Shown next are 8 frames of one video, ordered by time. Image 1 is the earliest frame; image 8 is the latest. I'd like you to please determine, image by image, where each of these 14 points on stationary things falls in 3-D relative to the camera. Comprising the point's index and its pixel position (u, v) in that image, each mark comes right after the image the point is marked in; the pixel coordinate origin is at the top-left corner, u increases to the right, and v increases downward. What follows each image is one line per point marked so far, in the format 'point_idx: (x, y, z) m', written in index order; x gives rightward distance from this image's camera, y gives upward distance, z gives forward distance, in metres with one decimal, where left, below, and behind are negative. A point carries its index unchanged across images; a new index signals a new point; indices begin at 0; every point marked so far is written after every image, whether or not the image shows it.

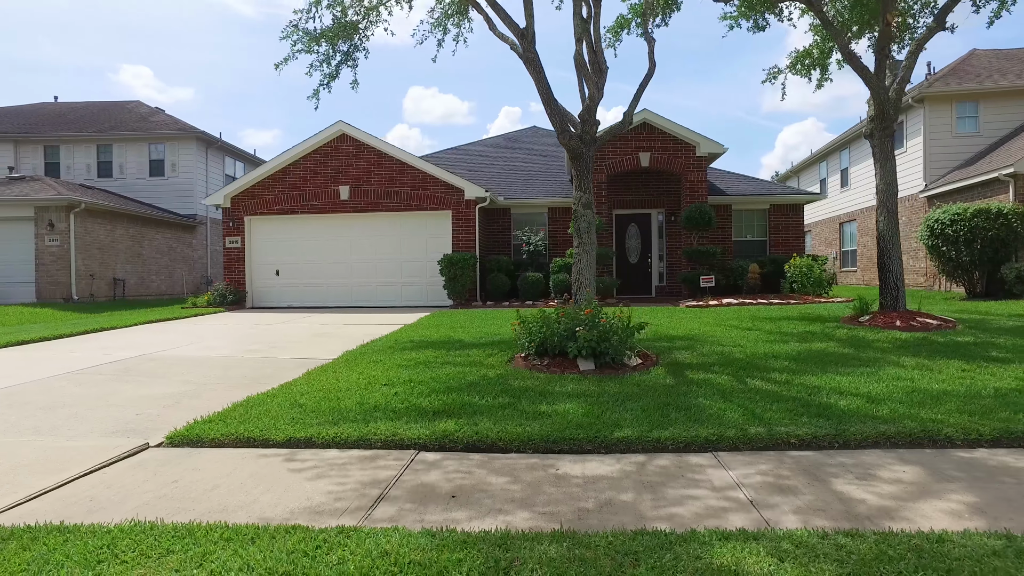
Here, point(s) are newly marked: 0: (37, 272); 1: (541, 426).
0: (-14.0, +0.5, +17.7) m
1: (+0.2, -1.1, +4.7) m
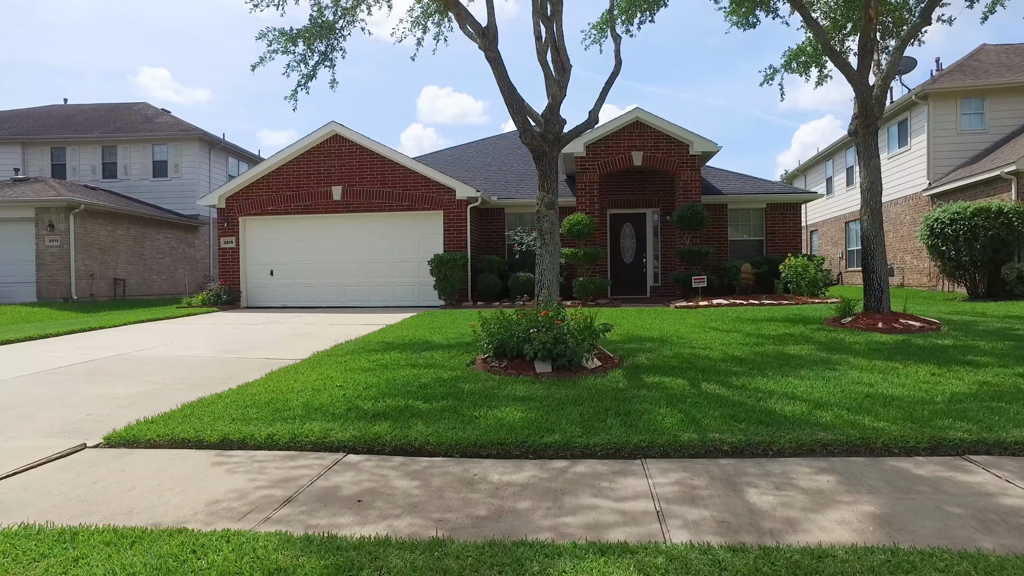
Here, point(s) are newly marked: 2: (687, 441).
0: (-14.2, +0.5, +18.0) m
1: (-0.3, -1.1, +4.6) m
2: (+1.2, -1.1, +4.2) m
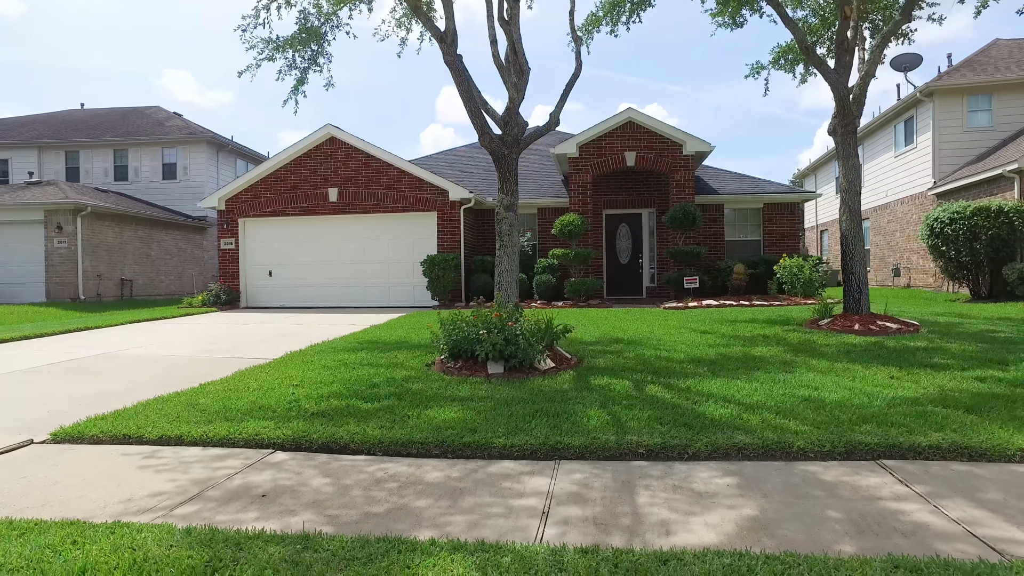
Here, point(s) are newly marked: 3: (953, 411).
0: (-14.3, +0.5, +18.5) m
1: (-0.9, -1.1, +4.7) m
2: (+0.6, -1.1, +4.2) m
3: (+3.5, -1.0, +4.7) m
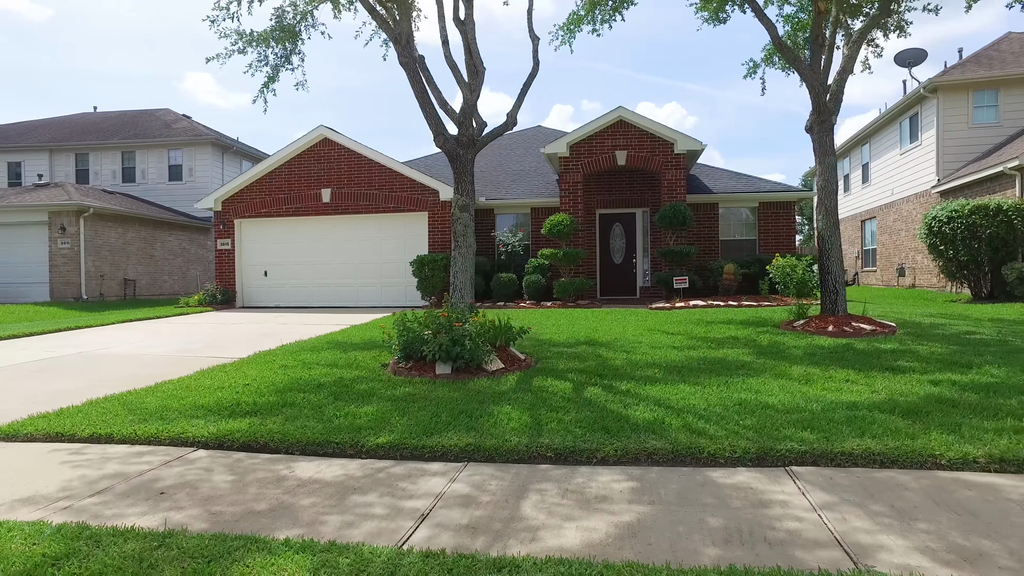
0: (-14.5, +0.5, +18.9) m
1: (-1.5, -1.1, +4.7) m
2: (0.0, -1.1, +4.2) m
3: (+2.9, -1.0, +4.5) m
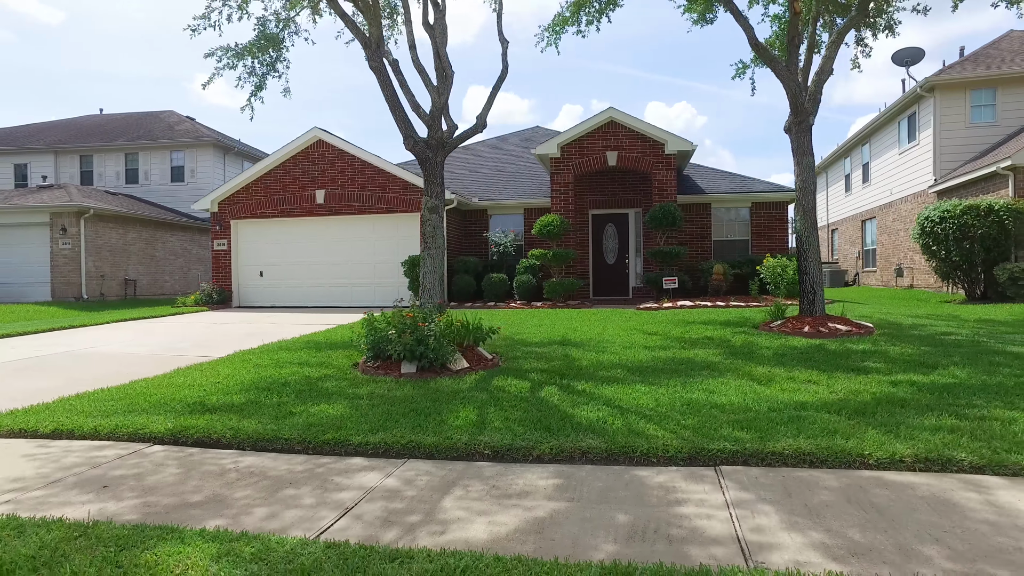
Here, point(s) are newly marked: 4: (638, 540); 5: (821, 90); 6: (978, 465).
0: (-14.7, +0.5, +19.2) m
1: (-1.9, -1.1, +4.8) m
2: (-0.4, -1.1, +4.2) m
3: (+2.4, -1.0, +4.6) m
4: (+0.6, -1.2, +2.8) m
5: (+4.6, +3.0, +9.0) m
6: (+2.8, -1.0, +3.5) m
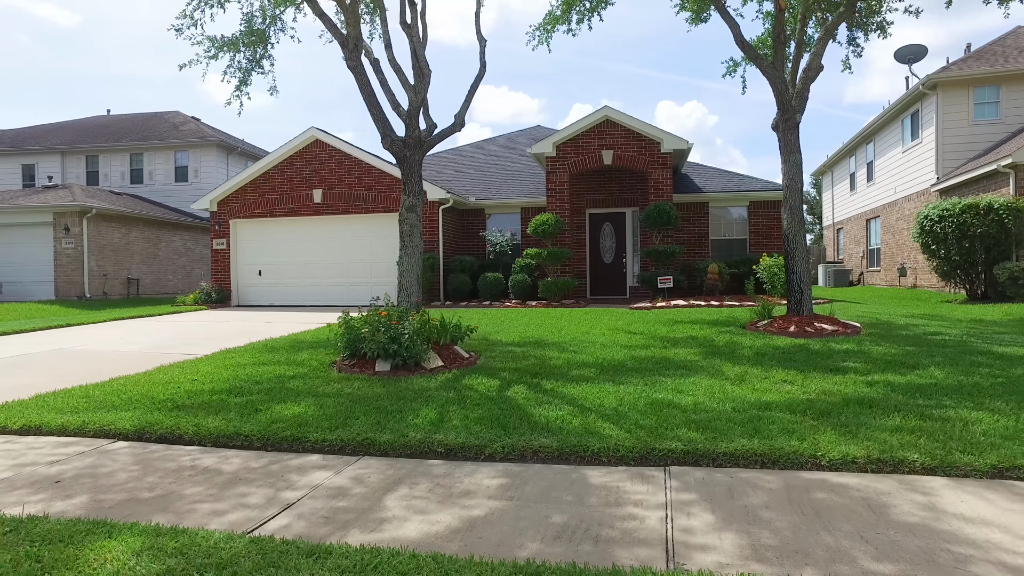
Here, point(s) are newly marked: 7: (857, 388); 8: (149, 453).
0: (-14.8, +0.5, +19.4) m
1: (-2.2, -1.1, +4.8) m
2: (-0.7, -1.1, +4.2) m
3: (+2.1, -1.0, +4.5) m
4: (+0.3, -1.2, +2.8) m
5: (+4.4, +3.0, +8.9) m
6: (+2.4, -1.0, +3.5) m
7: (+3.2, -0.9, +5.6) m
8: (-2.6, -1.2, +4.4) m
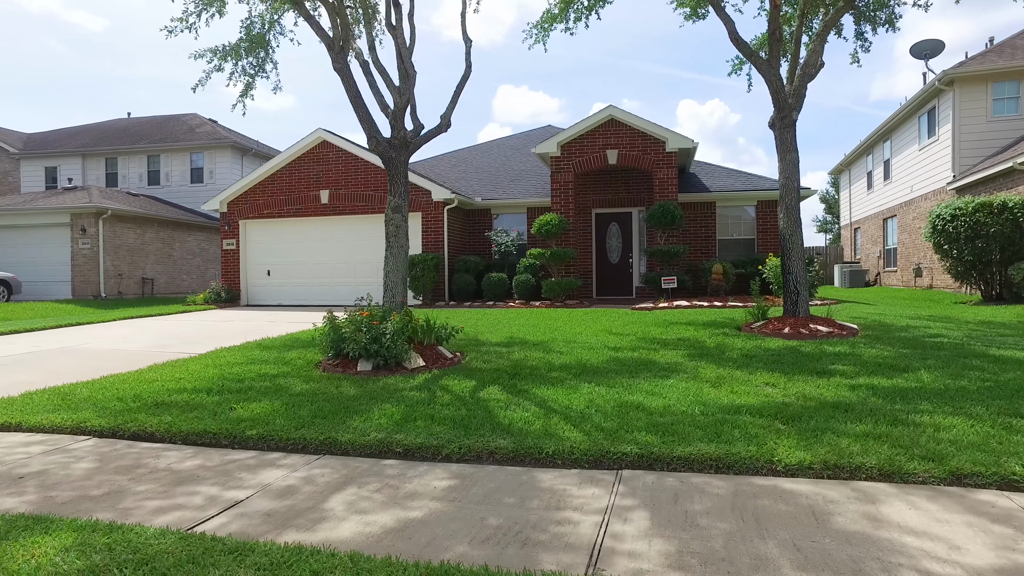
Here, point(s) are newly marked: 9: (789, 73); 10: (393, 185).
0: (-14.6, +0.5, +19.9) m
1: (-2.4, -1.1, +4.9) m
2: (-1.0, -1.1, +4.2) m
3: (+1.9, -1.0, +4.4) m
4: (-0.1, -1.2, +2.7) m
5: (+4.3, +3.0, +8.7) m
6: (+2.1, -1.0, +3.4) m
7: (+3.0, -0.9, +5.5) m
8: (-2.9, -1.2, +4.4) m
9: (+4.2, +3.3, +9.2) m
10: (-1.4, +1.2, +7.2) m
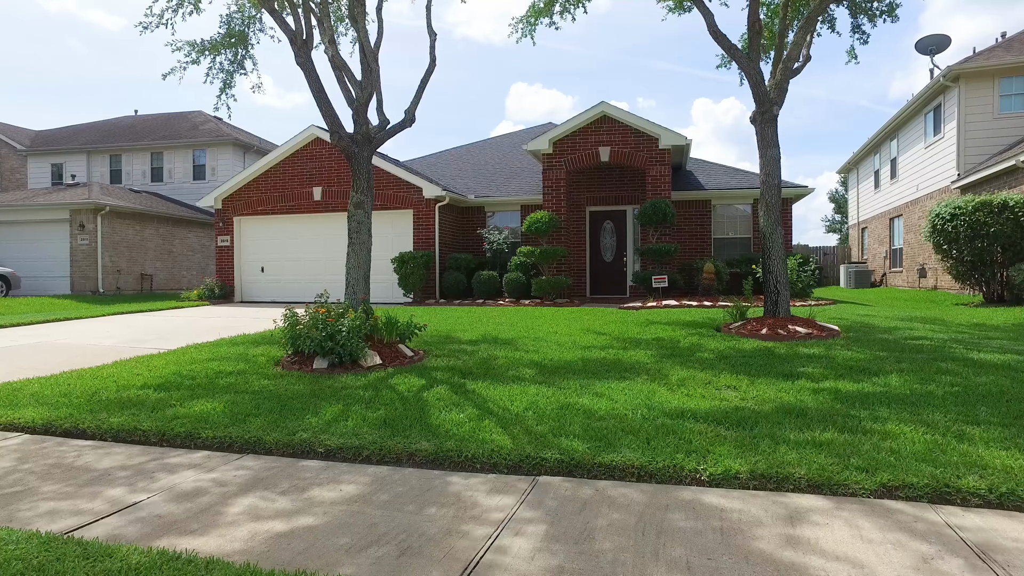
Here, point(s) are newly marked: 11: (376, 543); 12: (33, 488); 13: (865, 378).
0: (-14.7, +0.7, +20.0) m
1: (-2.9, -1.0, +4.8) m
2: (-1.5, -1.1, +4.1) m
3: (+1.4, -1.0, +4.2) m
4: (-0.6, -1.1, +2.6) m
5: (+3.9, +3.0, +8.5) m
6: (+1.6, -1.0, +3.2) m
7: (+2.5, -0.9, +5.2) m
8: (-3.4, -1.2, +4.4) m
9: (+3.9, +3.3, +9.0) m
10: (-1.8, +1.3, +7.1) m
11: (-0.6, -1.1, +2.7) m
12: (-2.8, -1.2, +3.5) m
13: (+3.4, -0.9, +5.8) m
